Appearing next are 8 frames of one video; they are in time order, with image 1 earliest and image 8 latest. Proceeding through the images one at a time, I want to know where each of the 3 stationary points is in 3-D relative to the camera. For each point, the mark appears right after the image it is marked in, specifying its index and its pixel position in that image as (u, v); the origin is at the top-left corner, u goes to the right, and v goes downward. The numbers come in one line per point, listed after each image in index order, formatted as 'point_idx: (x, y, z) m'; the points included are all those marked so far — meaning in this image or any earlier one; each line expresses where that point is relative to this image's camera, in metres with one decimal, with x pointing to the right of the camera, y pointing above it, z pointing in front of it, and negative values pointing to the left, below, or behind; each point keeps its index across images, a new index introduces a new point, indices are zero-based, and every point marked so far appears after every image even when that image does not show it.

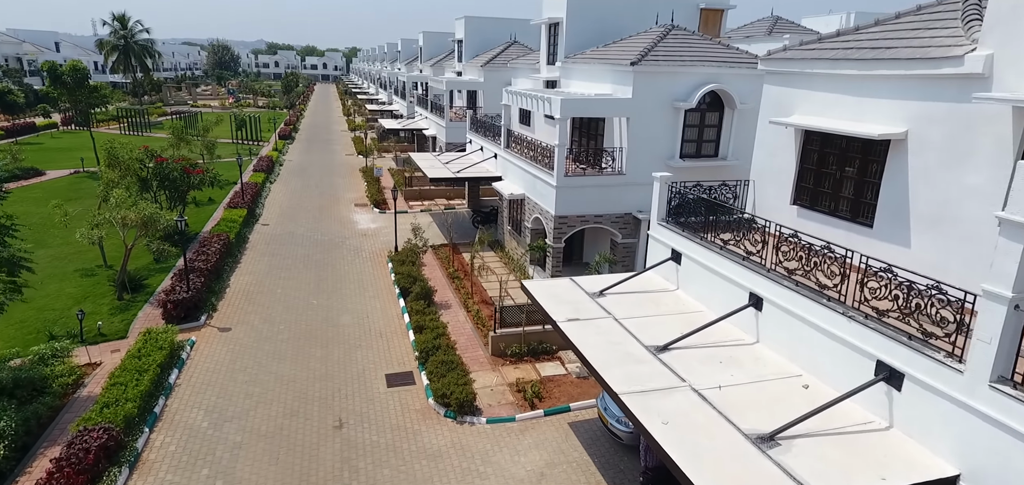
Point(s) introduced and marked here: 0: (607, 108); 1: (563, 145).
0: (+2.2, +3.2, +14.9) m
1: (+1.2, +2.3, +14.9) m
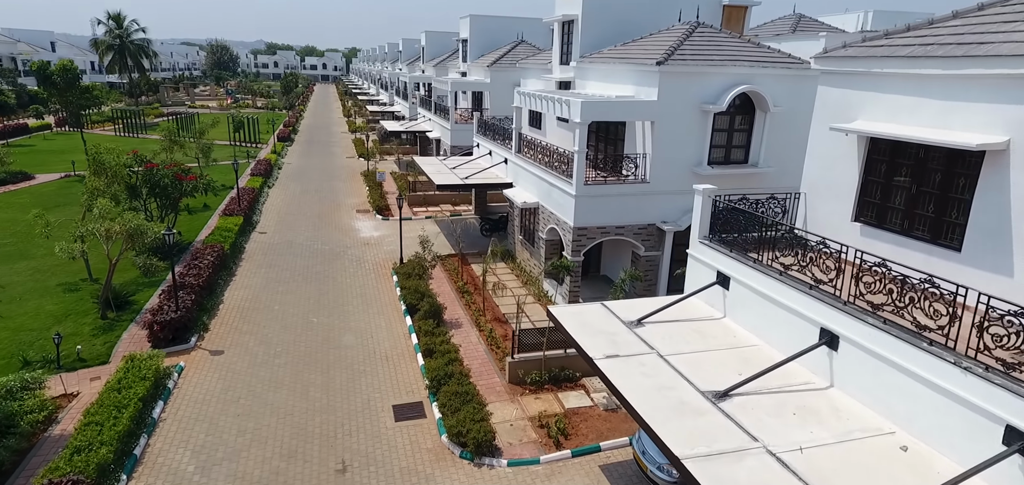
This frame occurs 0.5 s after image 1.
0: (+2.6, +2.9, +13.8) m
1: (+1.5, +2.0, +13.8) m
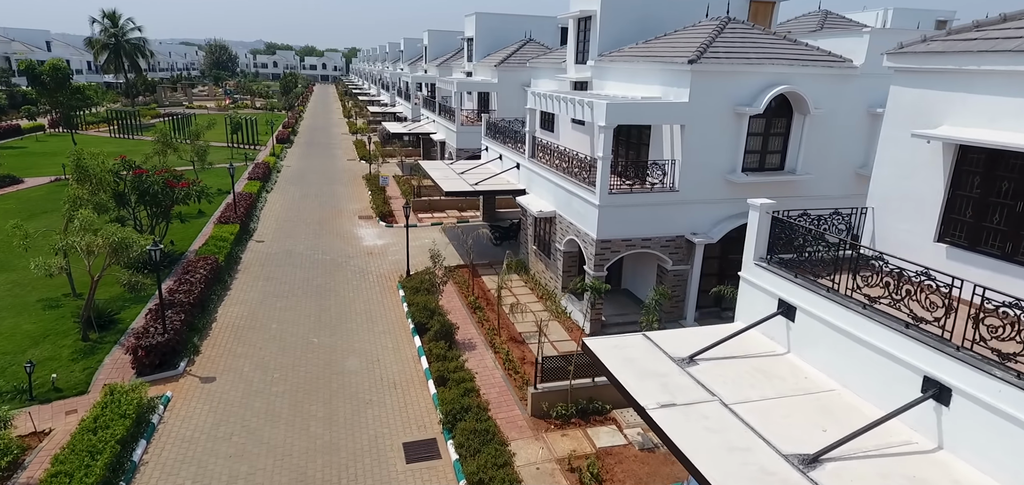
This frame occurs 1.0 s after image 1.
0: (+2.9, +2.6, +12.7) m
1: (+1.9, +1.7, +12.6) m
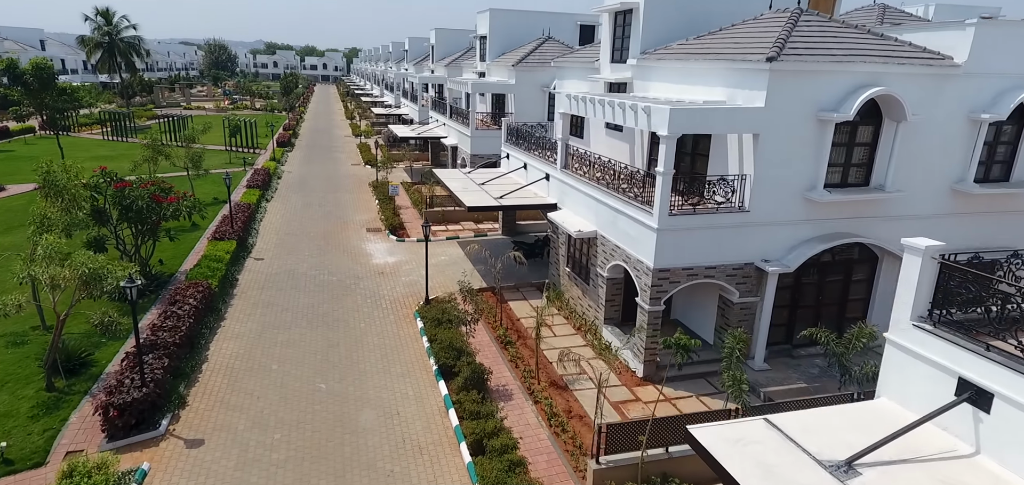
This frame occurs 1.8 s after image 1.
0: (+3.7, +2.1, +10.8) m
1: (+2.6, +1.2, +10.7) m
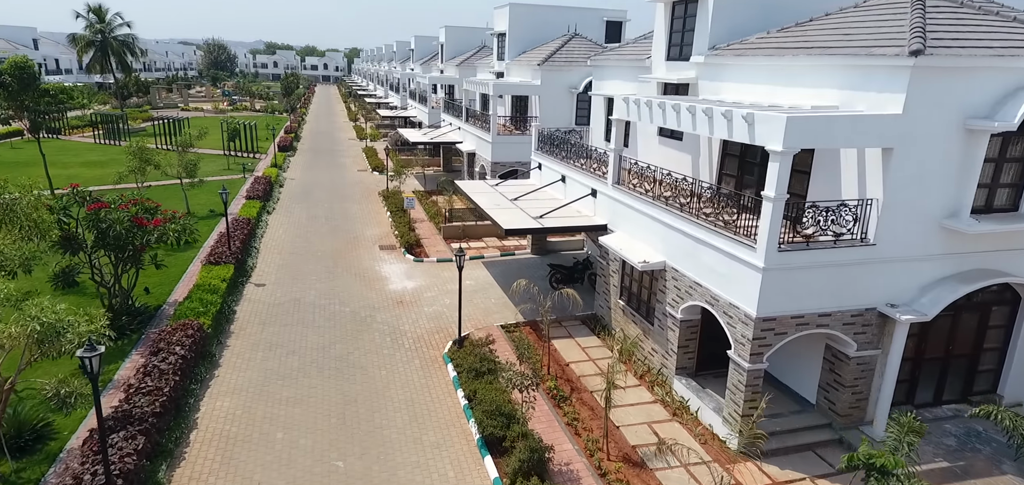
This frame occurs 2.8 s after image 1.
0: (+4.6, +1.5, +8.5) m
1: (+3.6, +0.6, +8.4) m
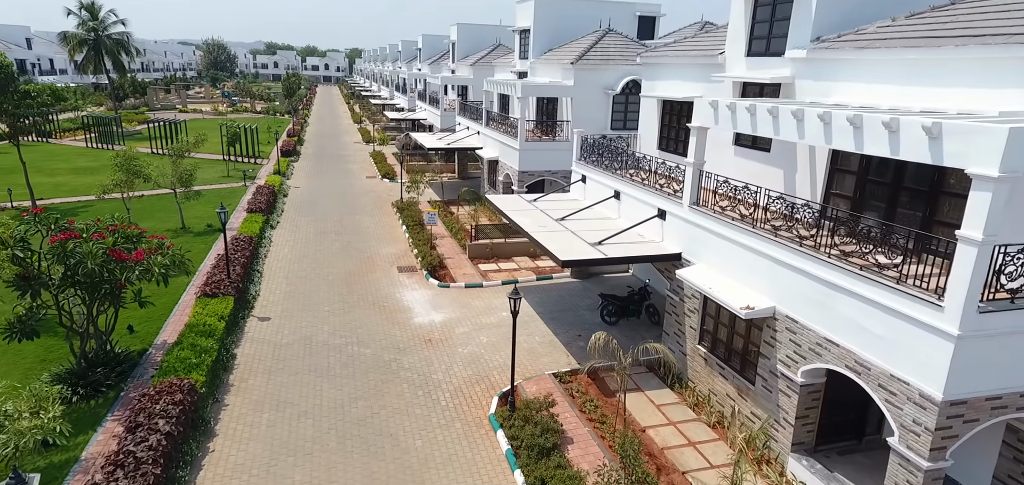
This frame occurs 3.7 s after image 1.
0: (+5.6, +0.9, +6.2) m
1: (+4.6, 0.0, +6.1) m
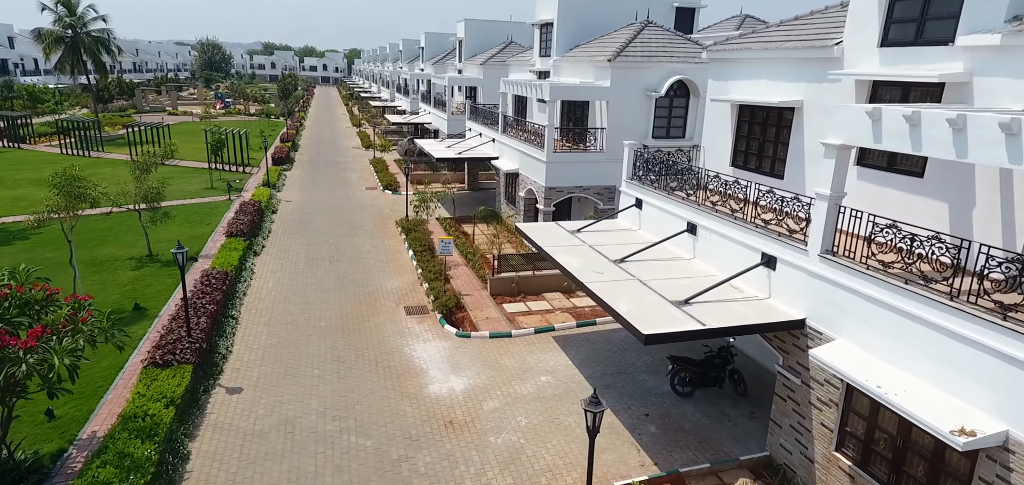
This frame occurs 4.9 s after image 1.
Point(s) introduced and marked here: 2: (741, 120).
0: (+6.4, +0.1, +2.9) m
1: (+5.3, -0.8, +2.8) m
2: (+4.6, +2.5, +12.7) m
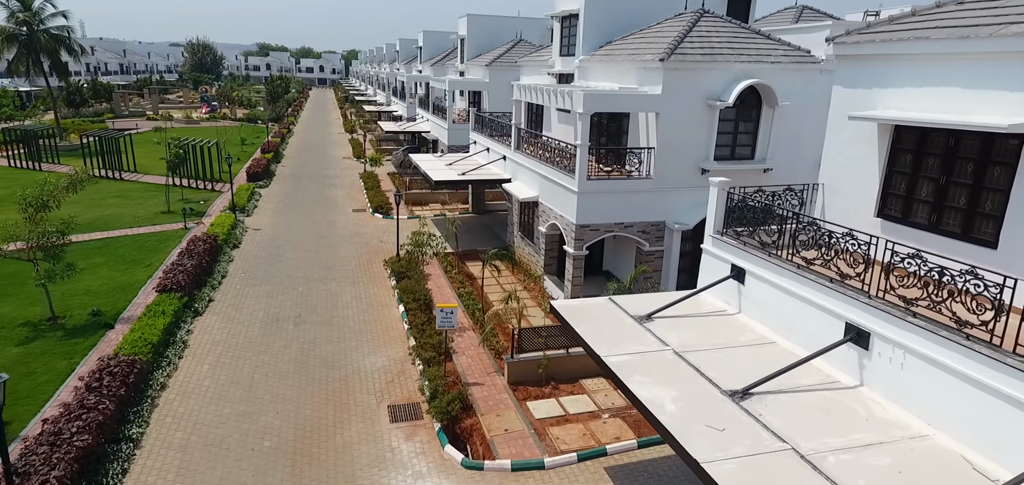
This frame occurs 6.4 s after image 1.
0: (+6.9, -1.1, -1.5) m
1: (+5.8, -2.0, -1.6) m
2: (+5.0, +1.2, +8.3) m
